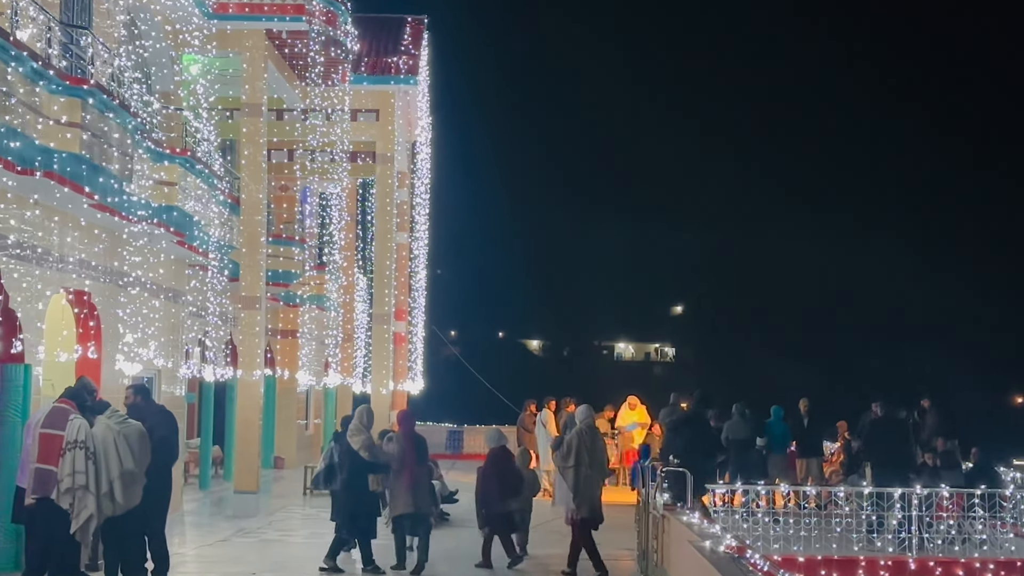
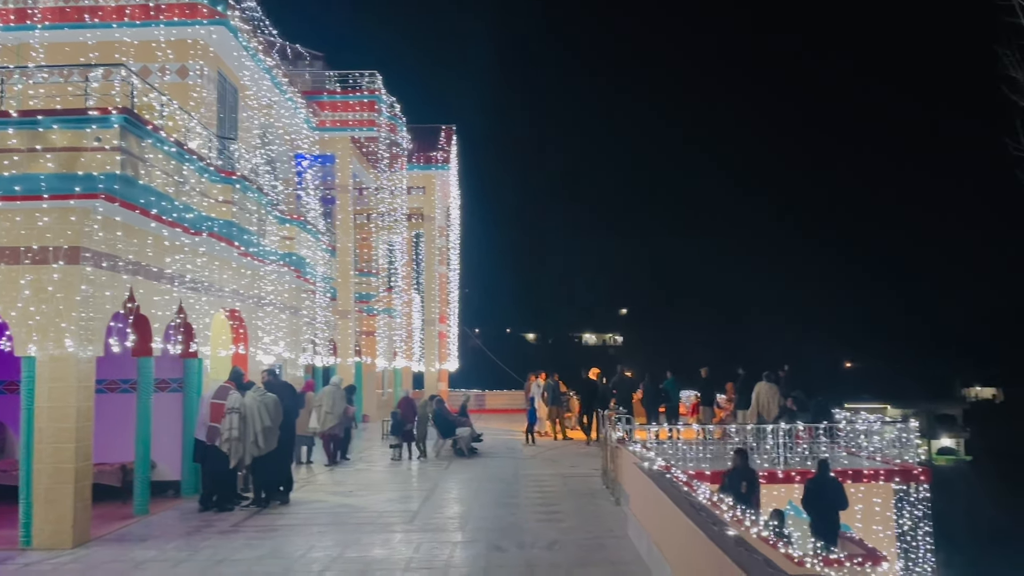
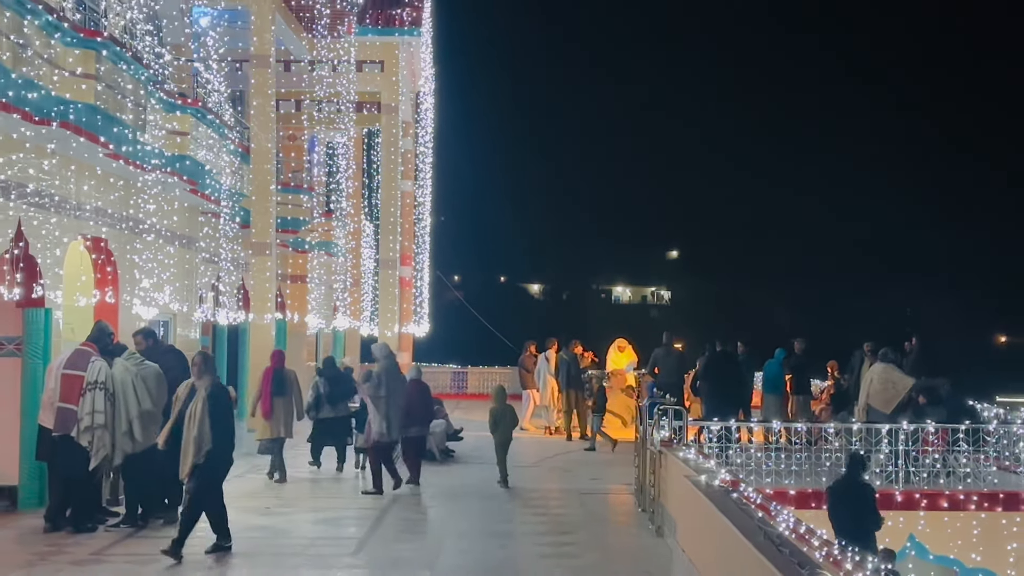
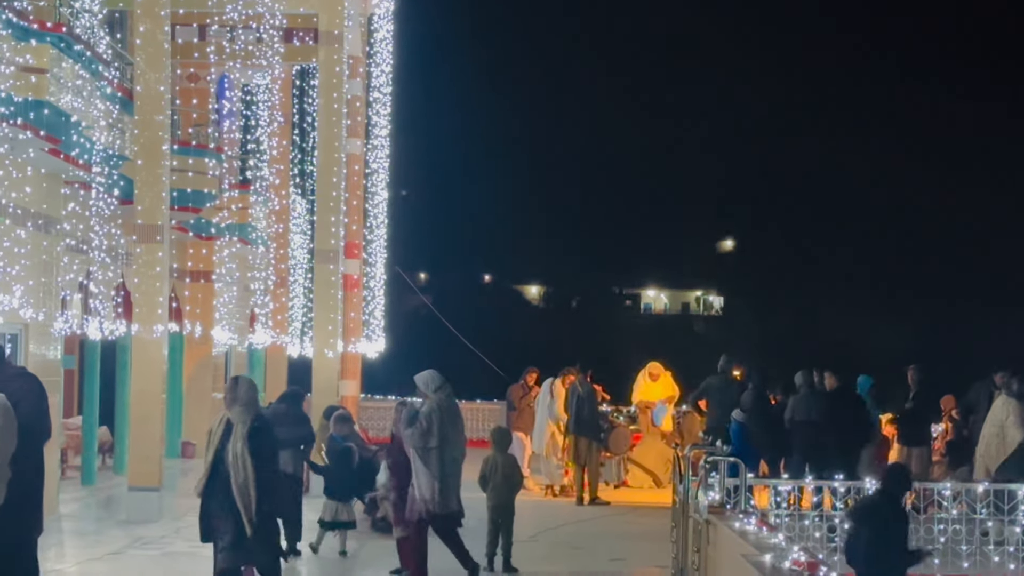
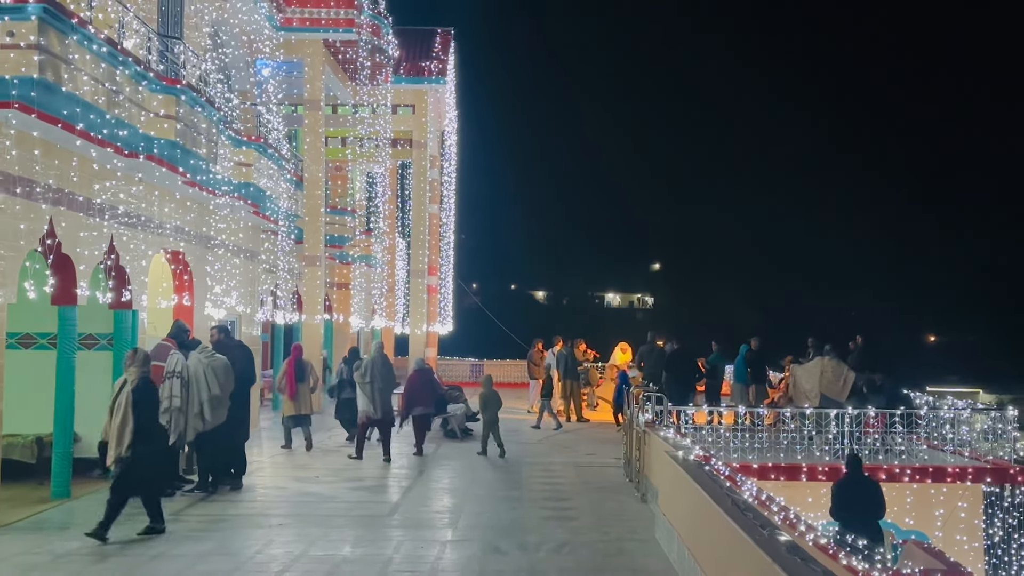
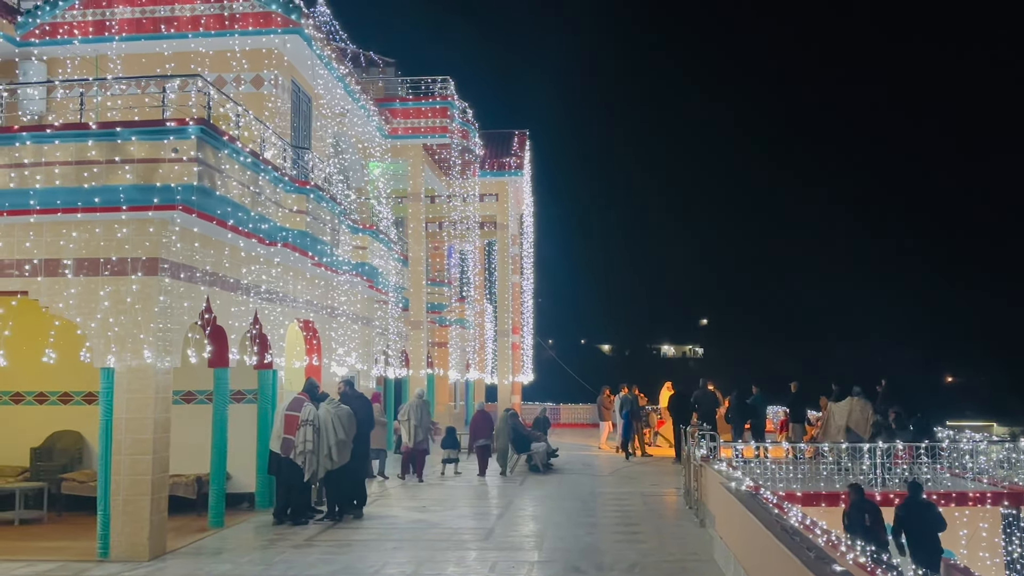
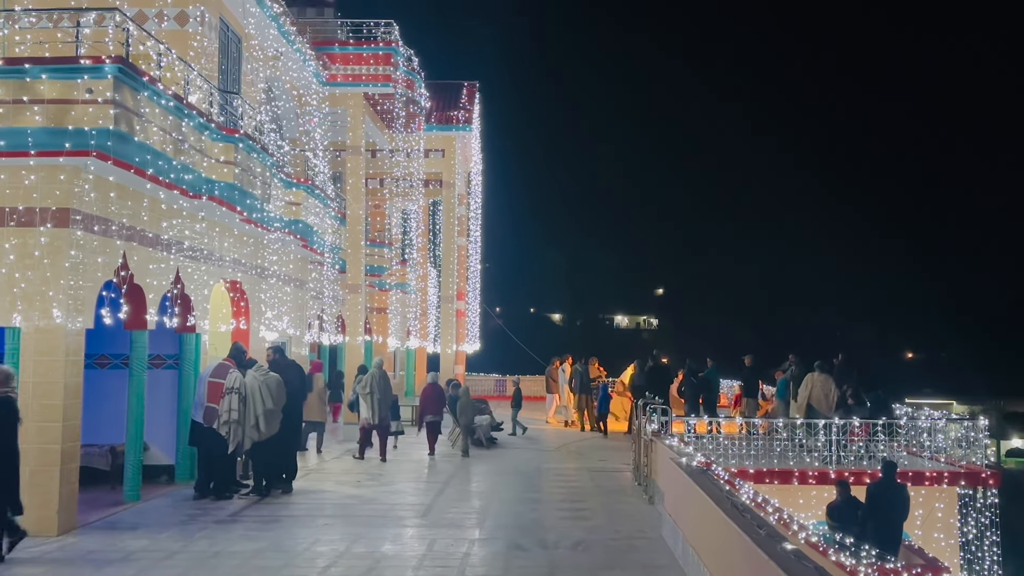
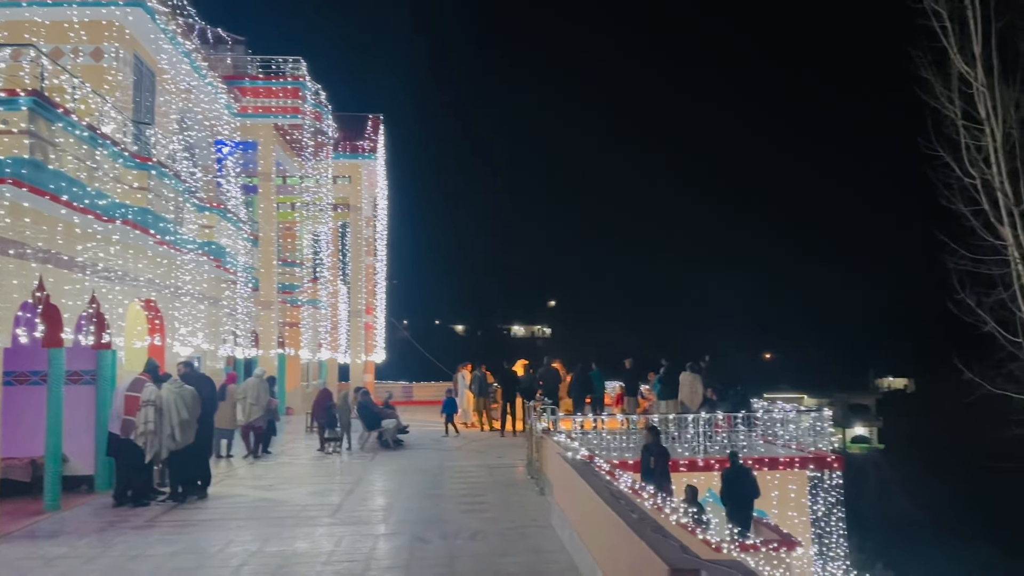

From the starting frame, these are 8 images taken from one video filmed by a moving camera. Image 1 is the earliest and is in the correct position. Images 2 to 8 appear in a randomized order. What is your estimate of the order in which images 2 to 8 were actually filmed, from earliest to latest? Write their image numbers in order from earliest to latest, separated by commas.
4, 3, 5, 7, 6, 2, 8
